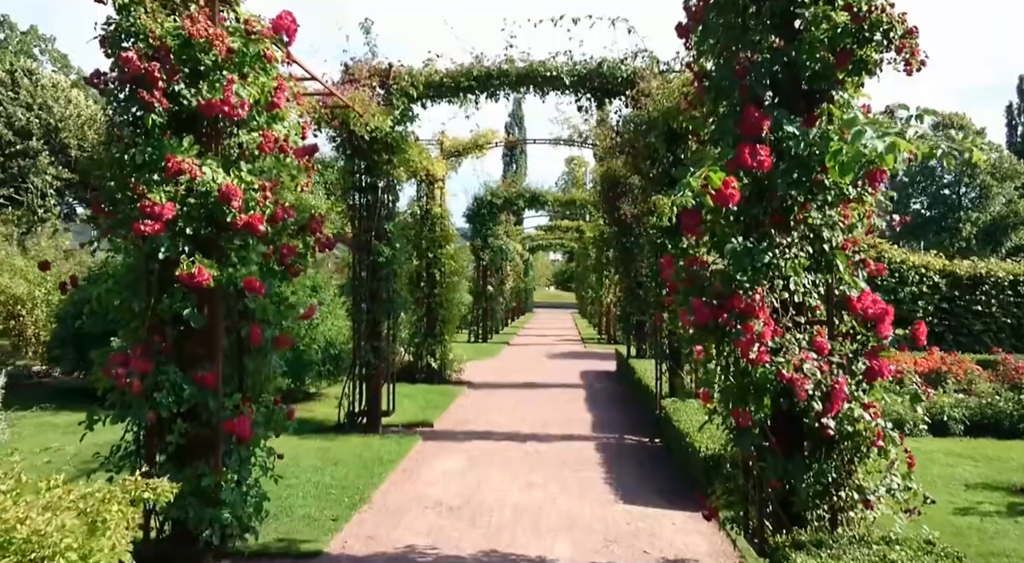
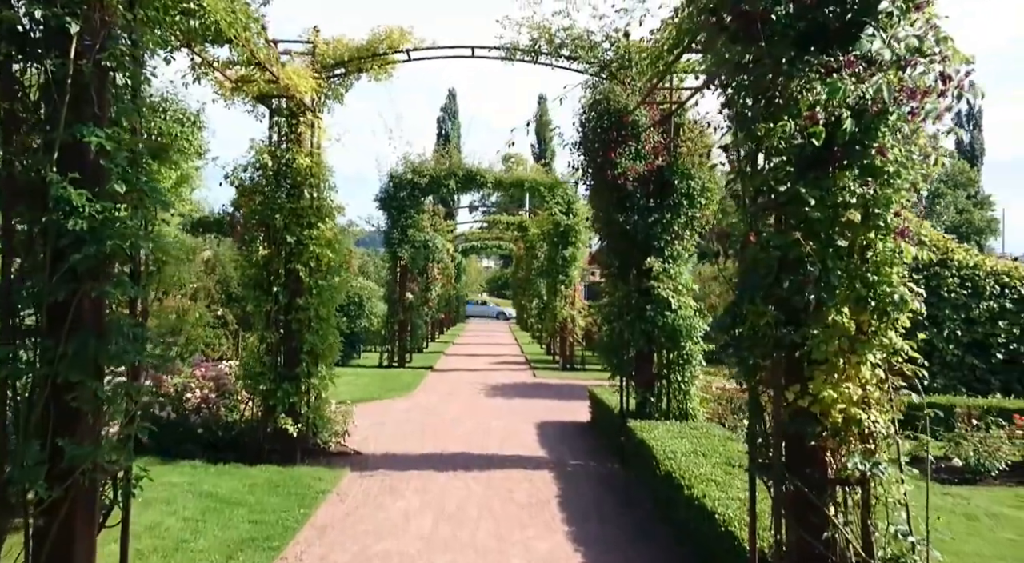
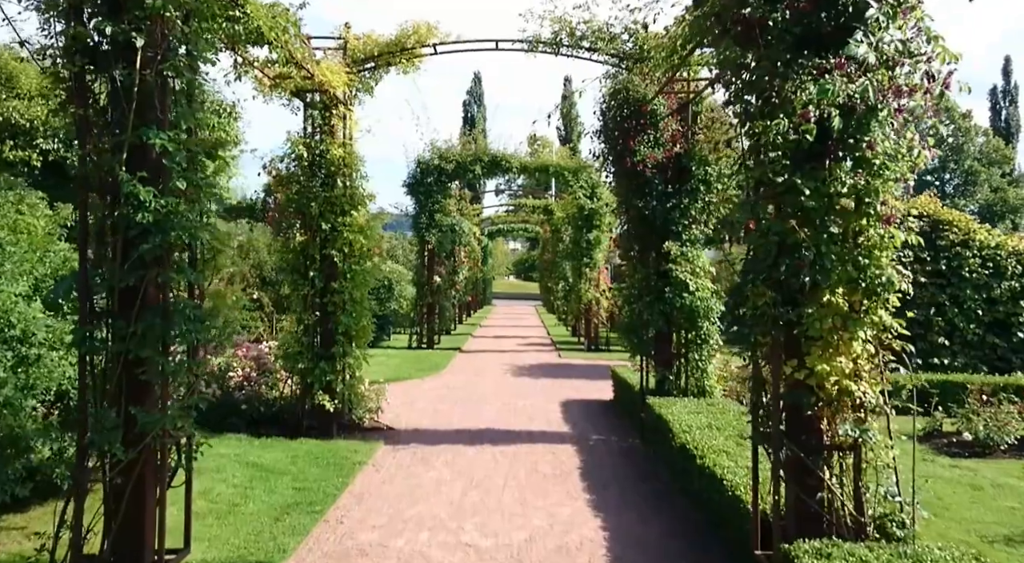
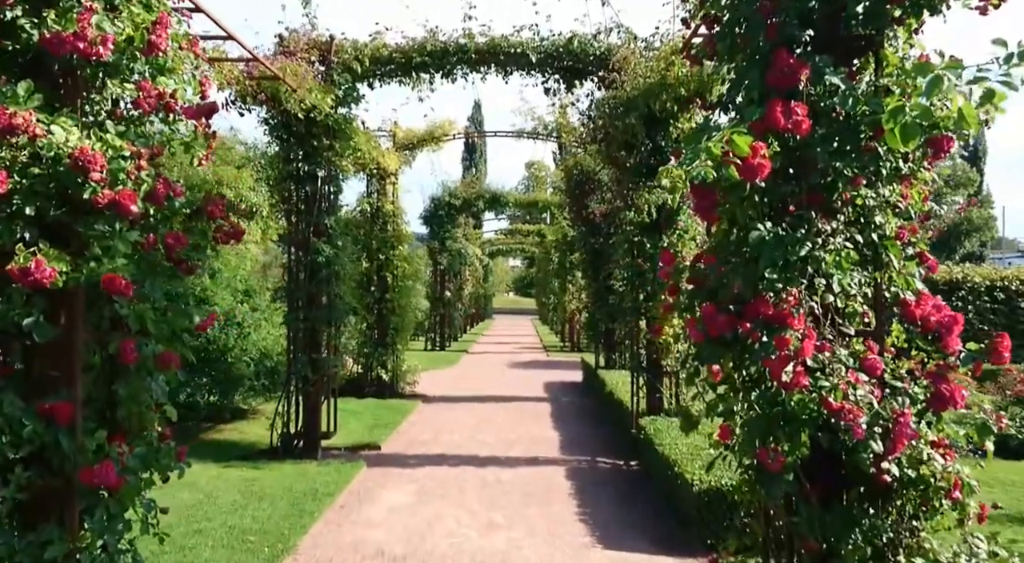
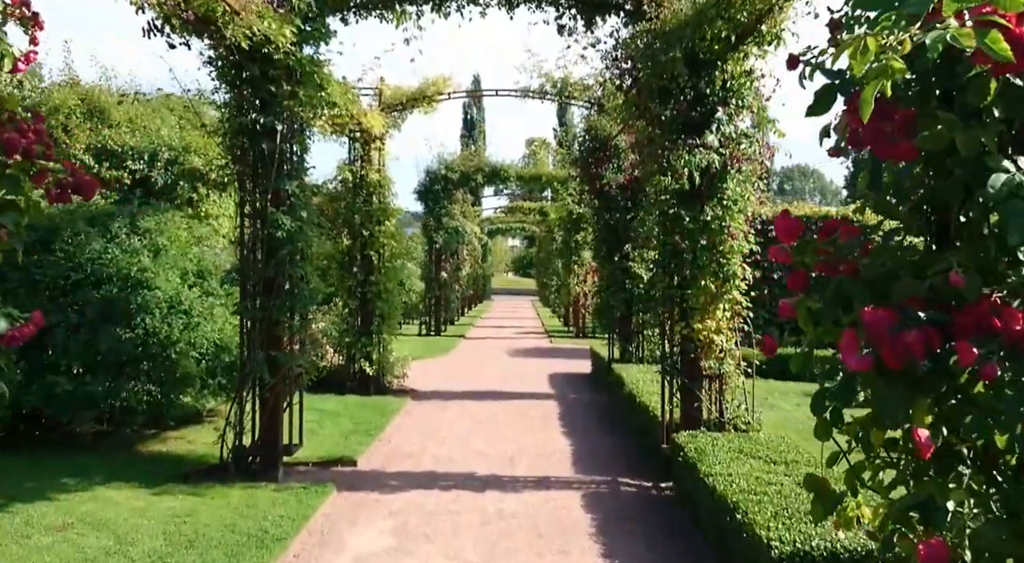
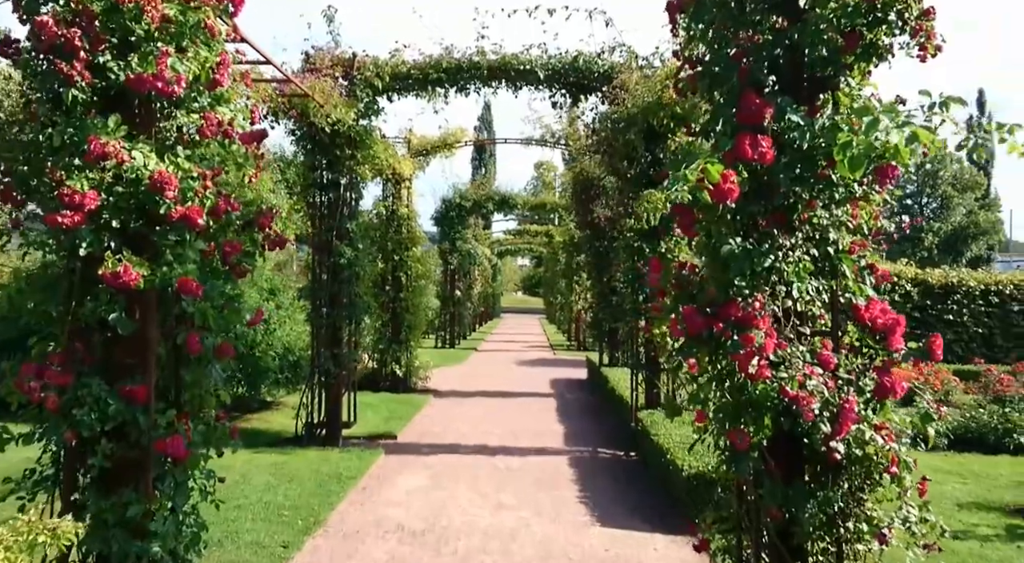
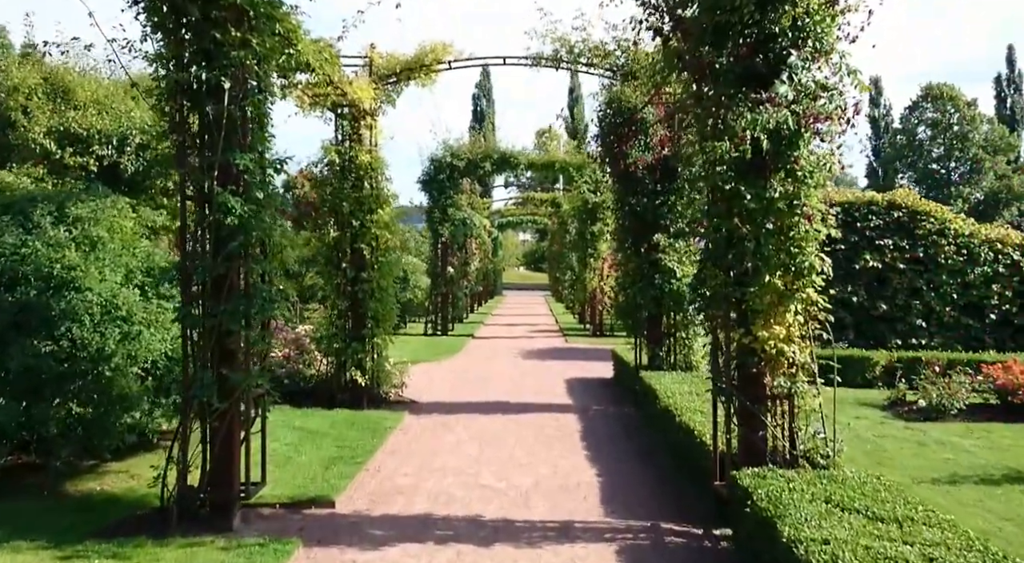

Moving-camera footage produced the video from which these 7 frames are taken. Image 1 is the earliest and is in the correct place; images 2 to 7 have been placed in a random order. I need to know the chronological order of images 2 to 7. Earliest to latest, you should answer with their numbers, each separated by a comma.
6, 4, 5, 7, 3, 2
